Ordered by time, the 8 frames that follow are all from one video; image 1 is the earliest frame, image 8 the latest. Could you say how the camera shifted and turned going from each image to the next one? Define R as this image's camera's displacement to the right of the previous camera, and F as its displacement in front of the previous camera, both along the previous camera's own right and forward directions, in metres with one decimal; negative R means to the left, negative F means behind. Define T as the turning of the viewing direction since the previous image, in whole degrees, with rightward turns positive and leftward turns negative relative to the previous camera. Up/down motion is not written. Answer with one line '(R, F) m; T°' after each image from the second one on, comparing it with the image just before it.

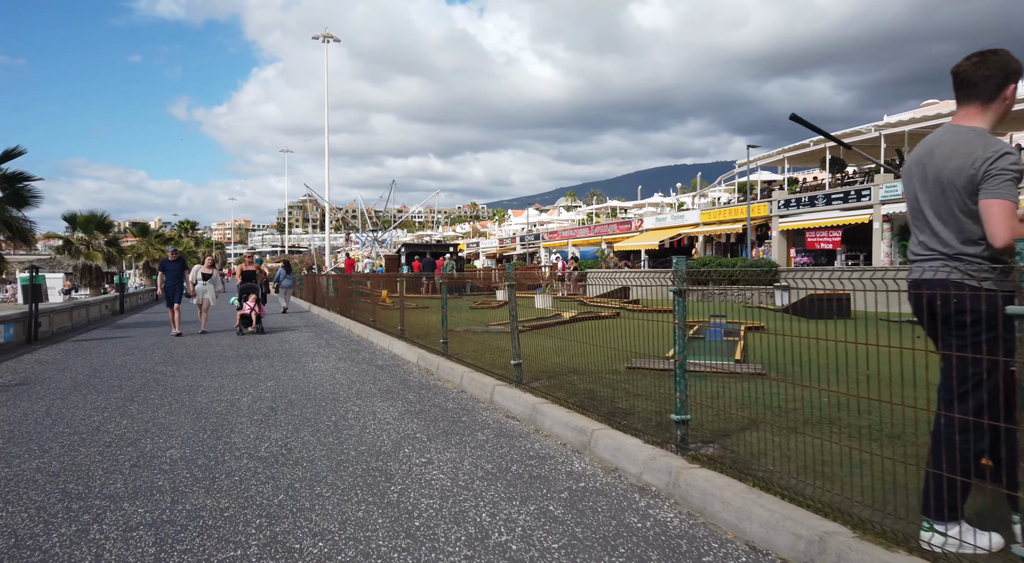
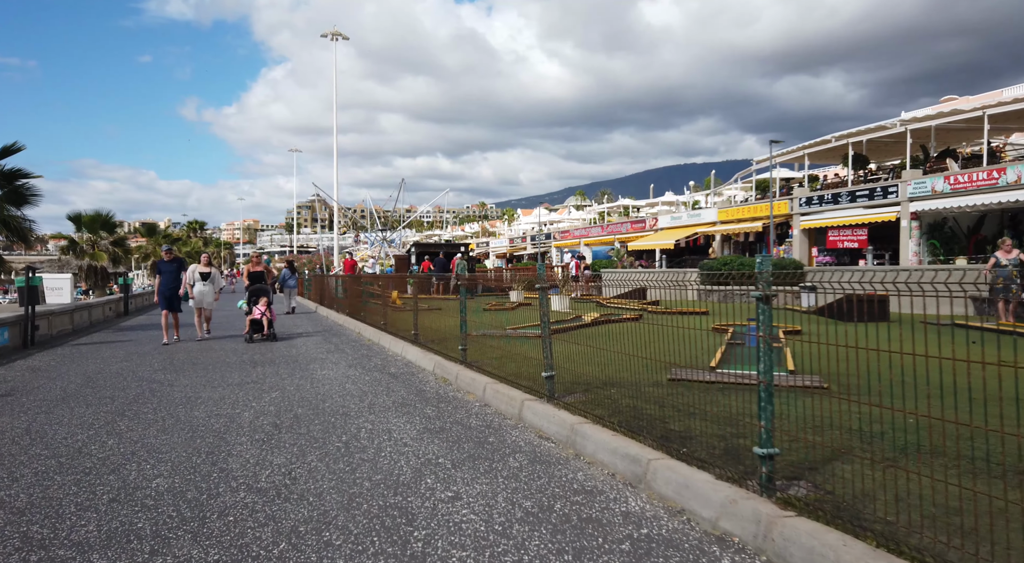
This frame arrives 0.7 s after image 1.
(-0.2, +0.7) m; -1°
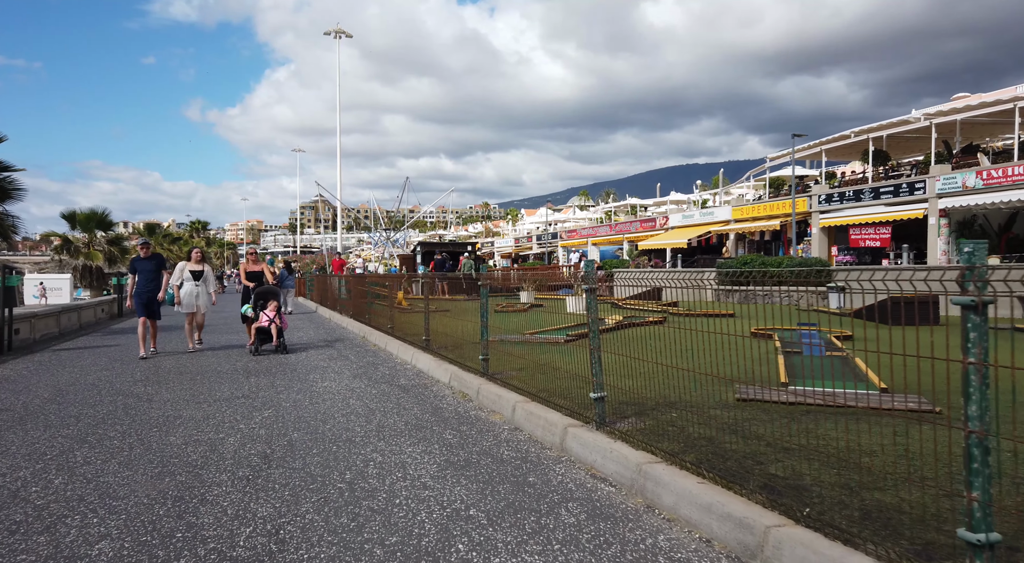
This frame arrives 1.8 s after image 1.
(-0.3, +1.0) m; 0°
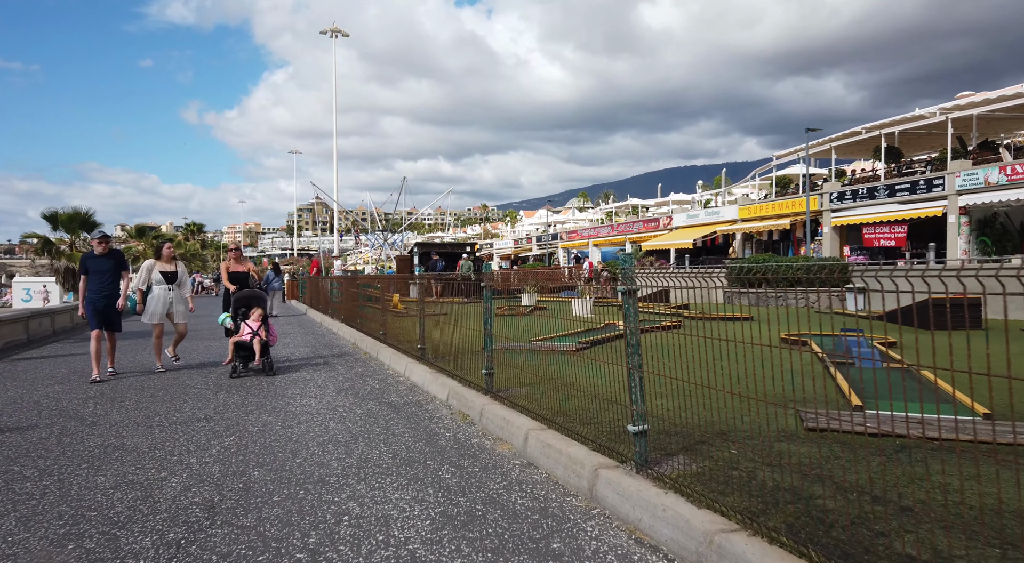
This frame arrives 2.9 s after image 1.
(-0.1, +1.0) m; 0°
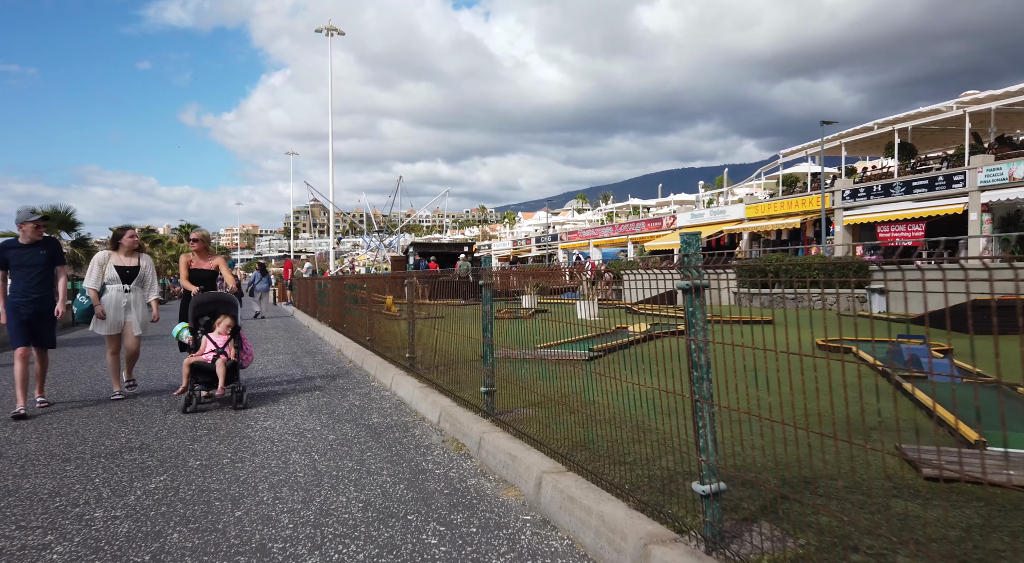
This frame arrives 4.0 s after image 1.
(-0.1, +1.1) m; 0°
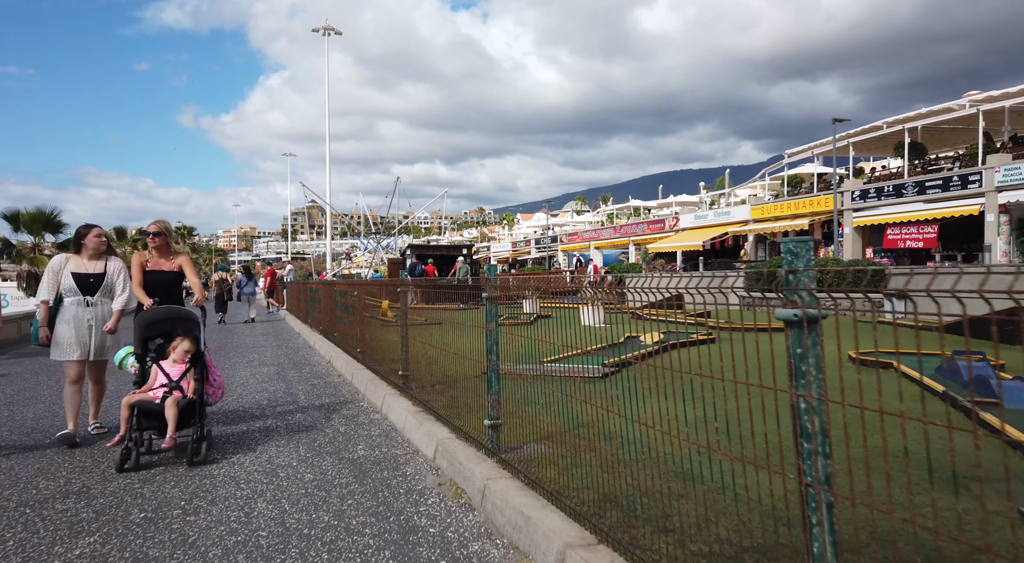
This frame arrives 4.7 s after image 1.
(-0.1, +0.8) m; 0°
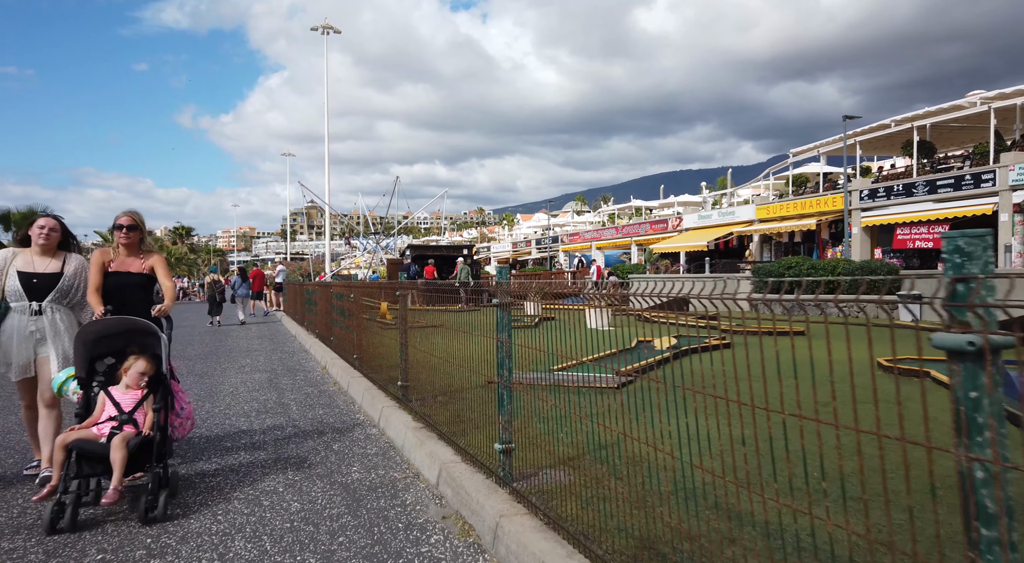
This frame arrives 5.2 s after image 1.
(-0.1, +0.5) m; 0°
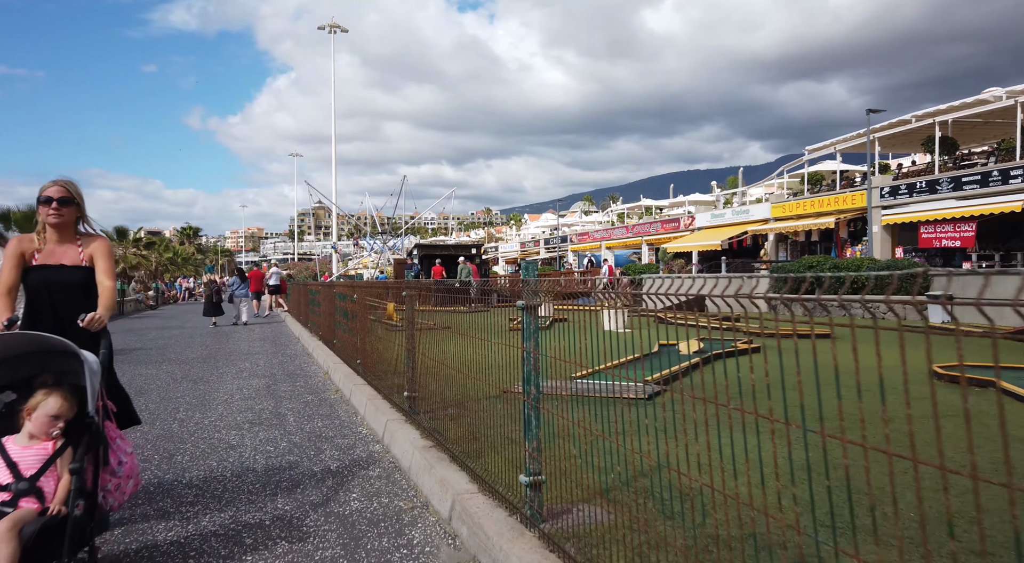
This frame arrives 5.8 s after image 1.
(-0.1, +0.6) m; -1°
